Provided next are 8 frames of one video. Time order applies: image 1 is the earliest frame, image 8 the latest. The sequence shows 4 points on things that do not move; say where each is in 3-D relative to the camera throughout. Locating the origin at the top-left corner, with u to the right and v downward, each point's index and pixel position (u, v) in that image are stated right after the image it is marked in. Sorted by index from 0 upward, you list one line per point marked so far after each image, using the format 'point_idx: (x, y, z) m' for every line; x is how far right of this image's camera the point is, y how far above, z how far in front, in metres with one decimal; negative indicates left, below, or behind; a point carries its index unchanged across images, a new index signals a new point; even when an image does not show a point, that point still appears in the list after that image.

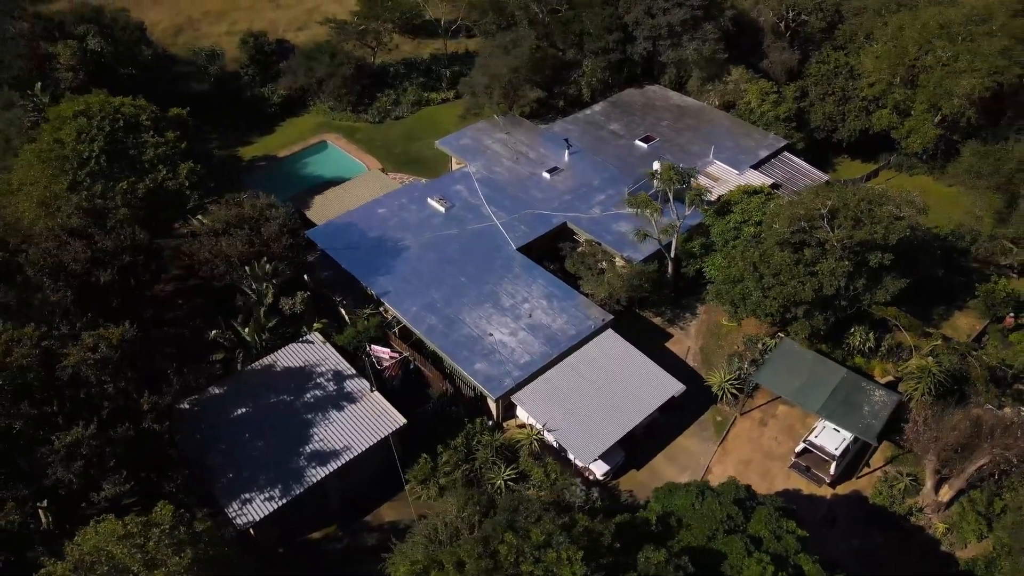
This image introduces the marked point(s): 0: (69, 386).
0: (-10.8, -2.4, +18.2) m
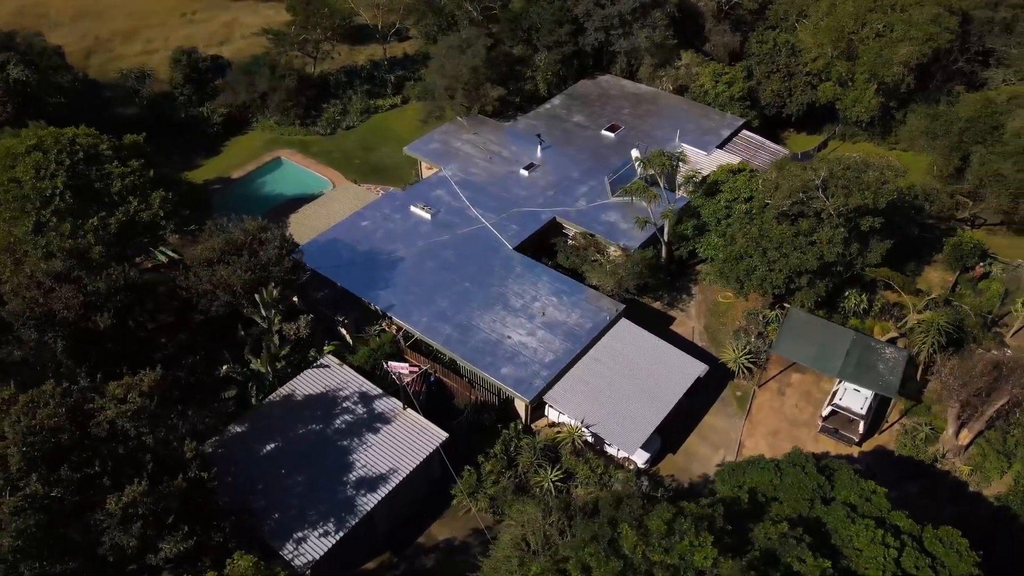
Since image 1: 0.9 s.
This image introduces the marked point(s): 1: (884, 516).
0: (-9.0, -3.5, +16.6) m
1: (+8.1, -5.0, +16.2) m
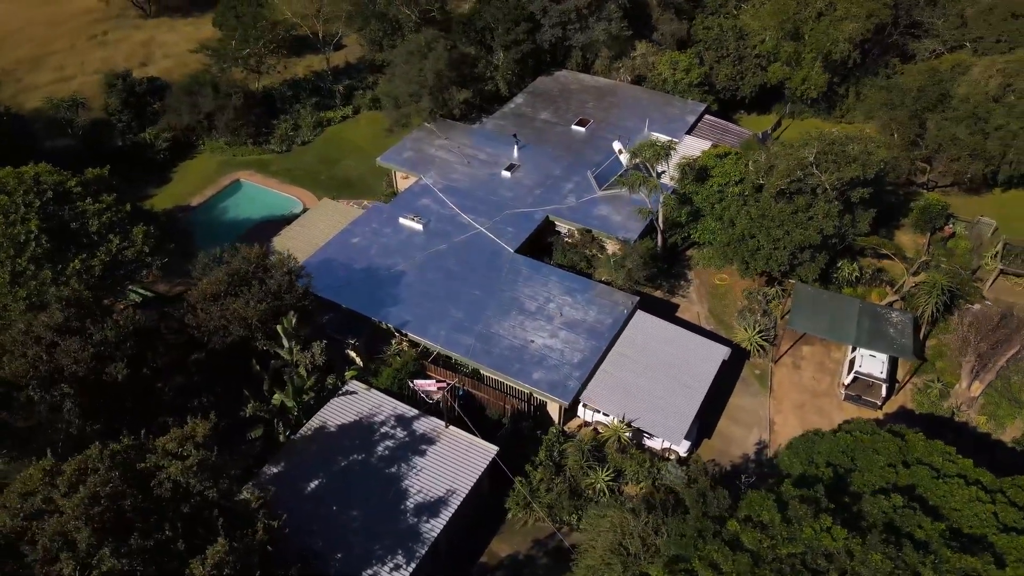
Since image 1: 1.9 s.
0: (-7.0, -4.4, +15.2) m
1: (+10.2, -4.2, +16.8) m
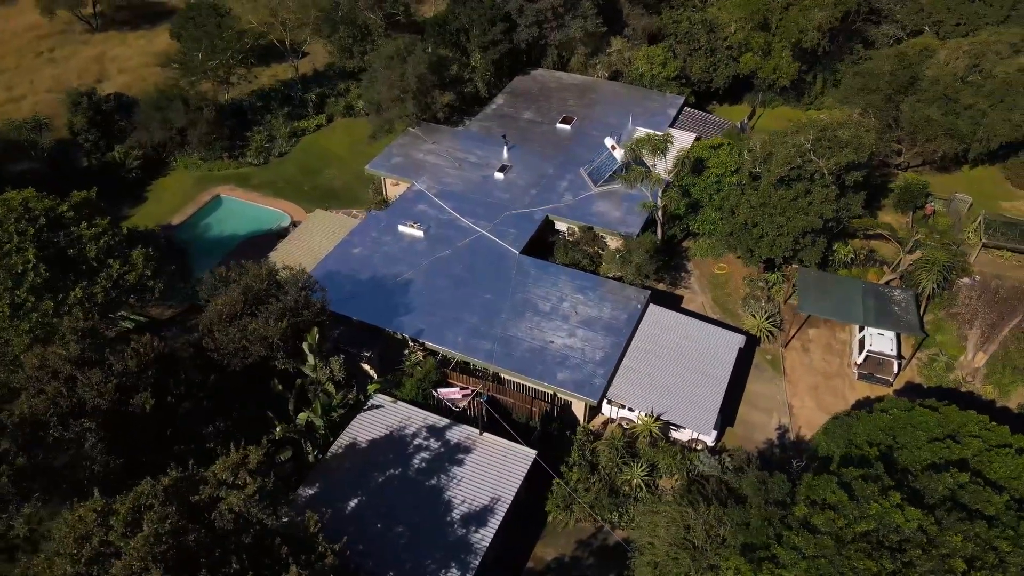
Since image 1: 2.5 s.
0: (-5.4, -4.8, +14.6) m
1: (+11.5, -3.6, +17.3) m
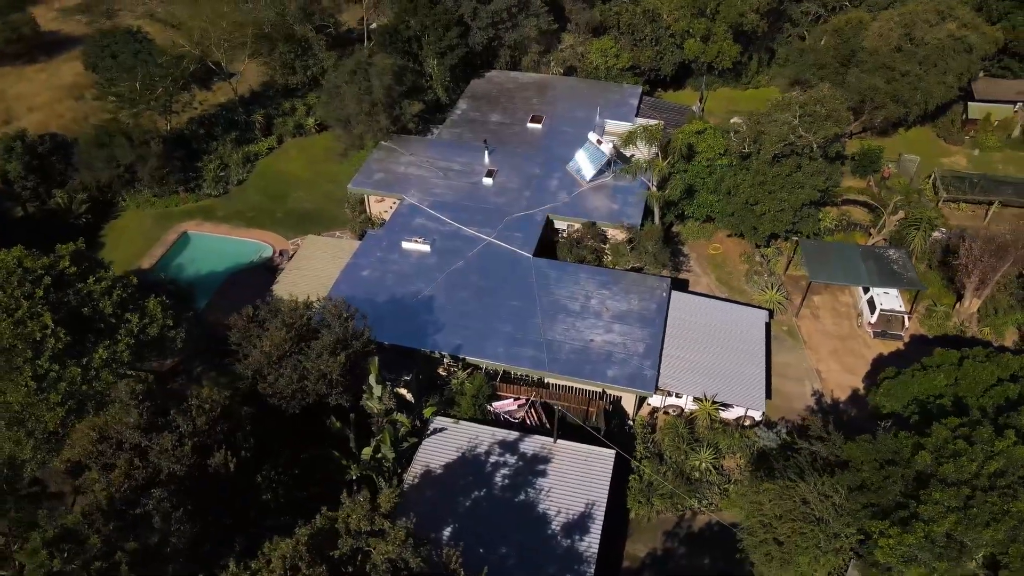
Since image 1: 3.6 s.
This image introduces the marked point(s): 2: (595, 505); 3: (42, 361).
0: (-2.2, -5.5, +13.8) m
1: (+13.9, -2.2, +18.8) m
2: (+2.2, -5.8, +19.7) m
3: (-12.0, -1.9, +18.9) m
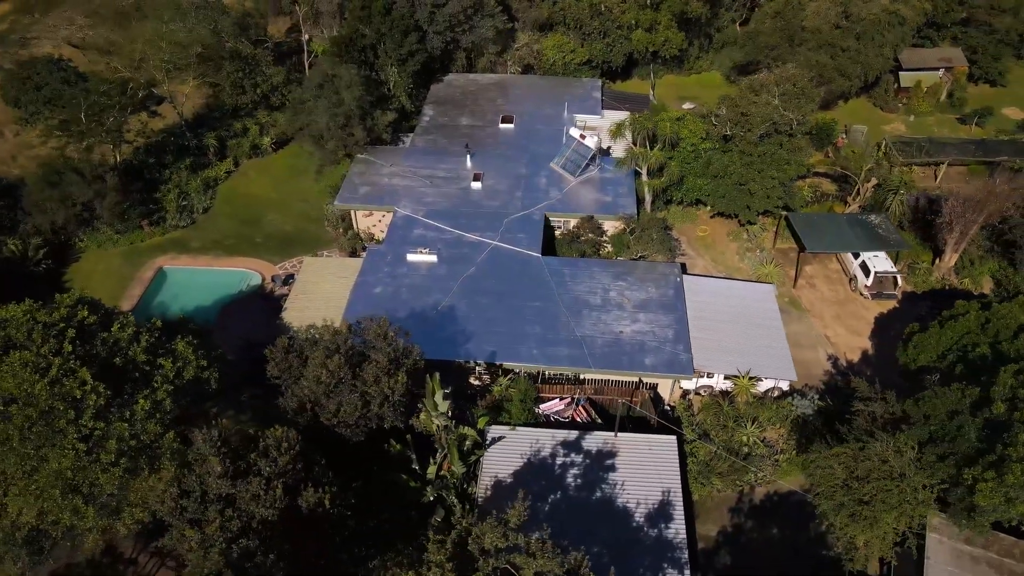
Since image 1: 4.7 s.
0: (+0.6, -5.7, +13.6) m
1: (+15.6, -0.7, +20.5) m
2: (+4.3, -5.5, +20.0) m
3: (-10.0, -3.1, +17.5) m
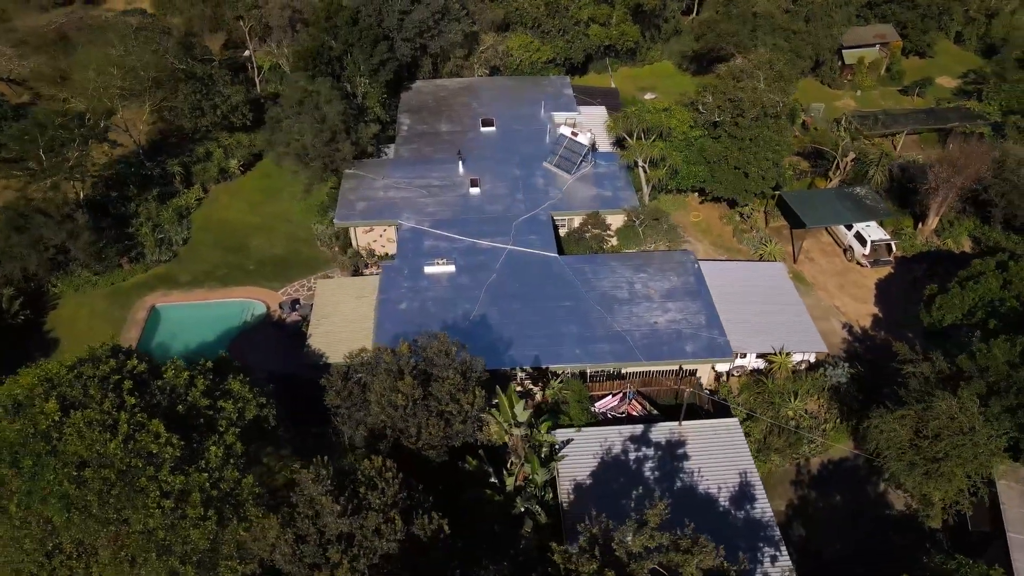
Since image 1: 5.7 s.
0: (+3.6, -5.6, +13.7) m
1: (+17.2, +0.8, +22.2) m
2: (+6.5, -5.1, +20.5) m
3: (-7.6, -4.1, +16.4) m
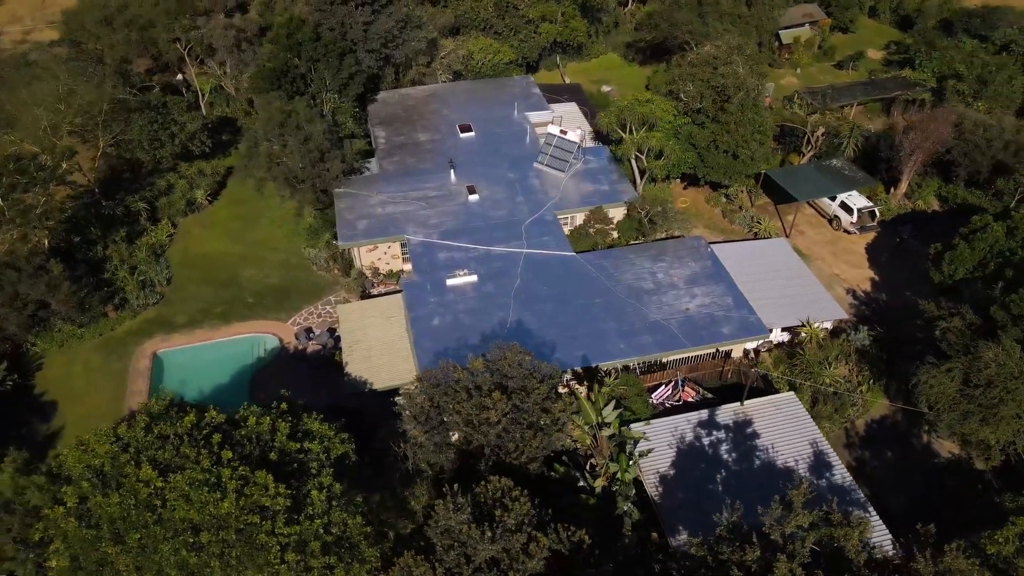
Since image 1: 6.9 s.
0: (+6.8, -5.2, +14.2) m
1: (+18.4, +2.6, +24.3) m
2: (+8.8, -4.4, +21.3) m
3: (-4.7, -5.0, +15.5) m
